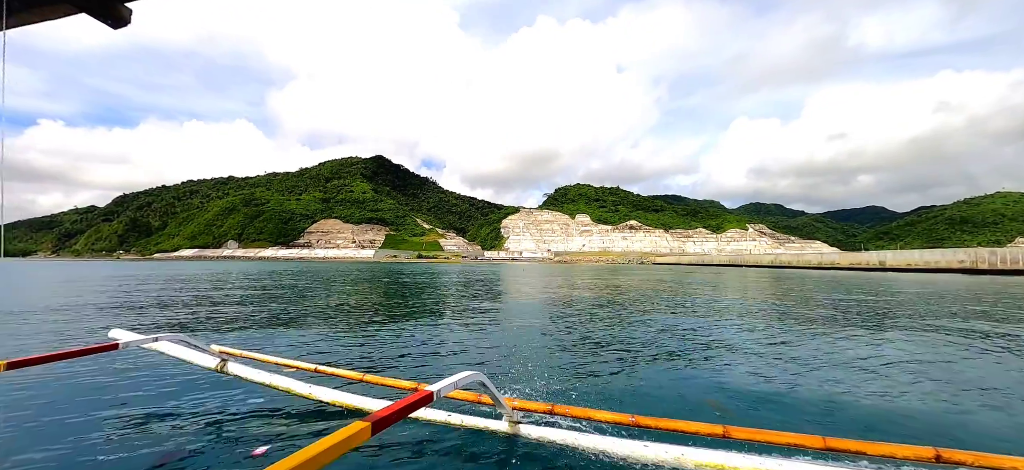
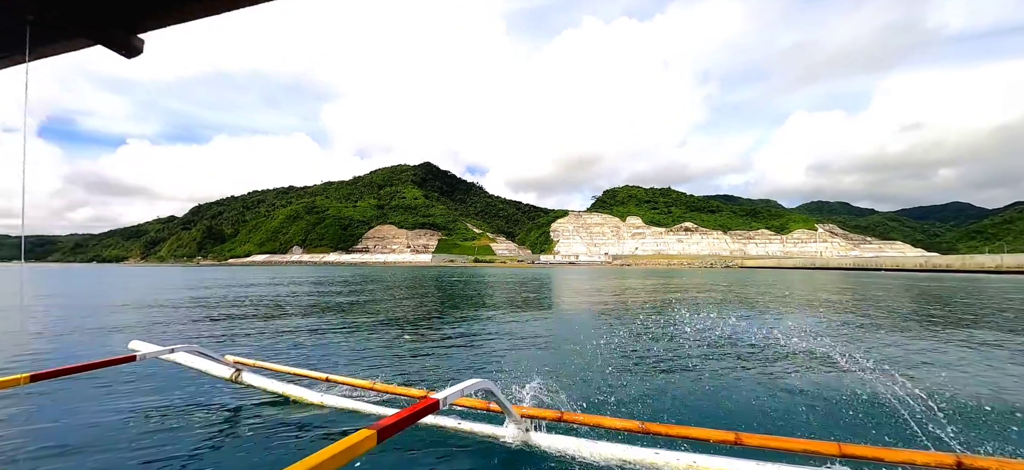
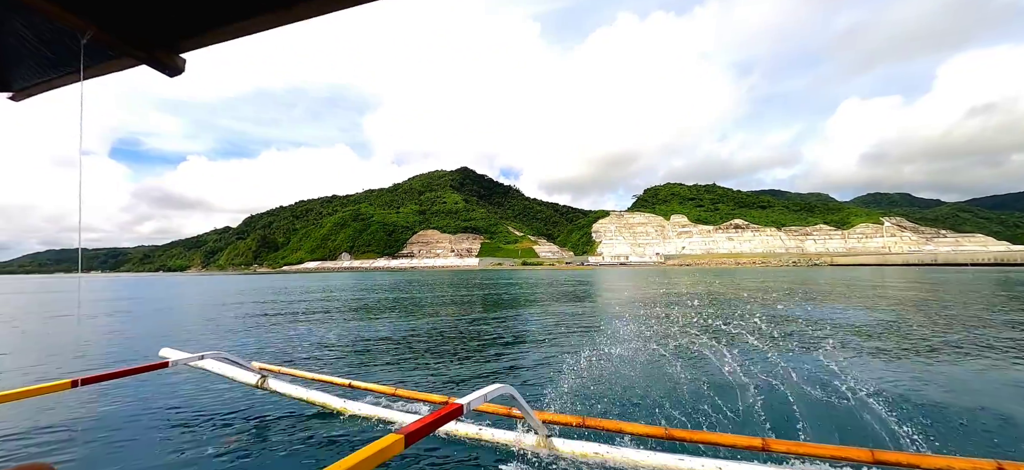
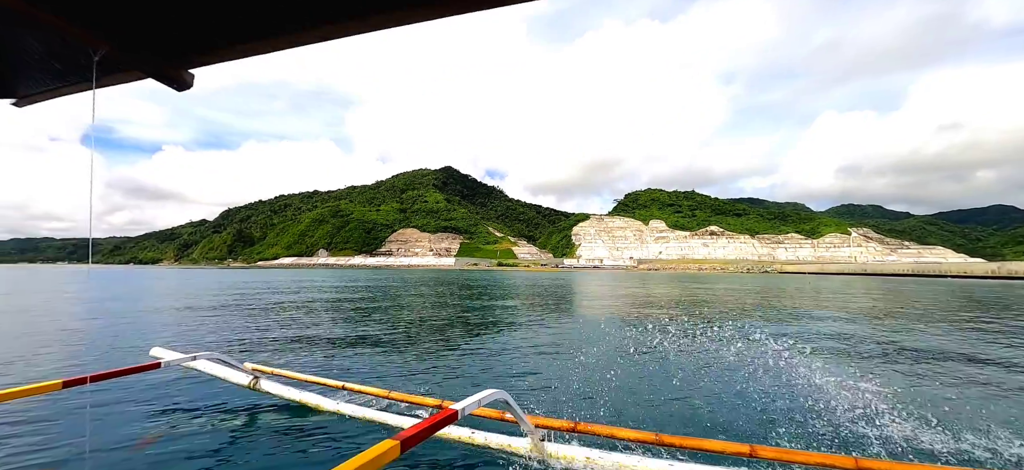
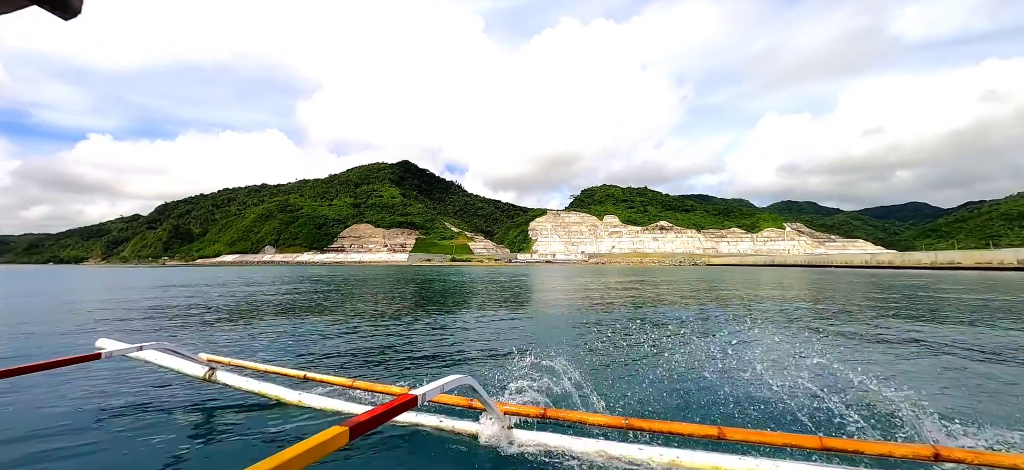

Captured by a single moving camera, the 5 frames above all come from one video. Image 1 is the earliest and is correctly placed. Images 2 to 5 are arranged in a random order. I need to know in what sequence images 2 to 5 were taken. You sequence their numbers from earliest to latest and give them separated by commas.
5, 2, 4, 3
